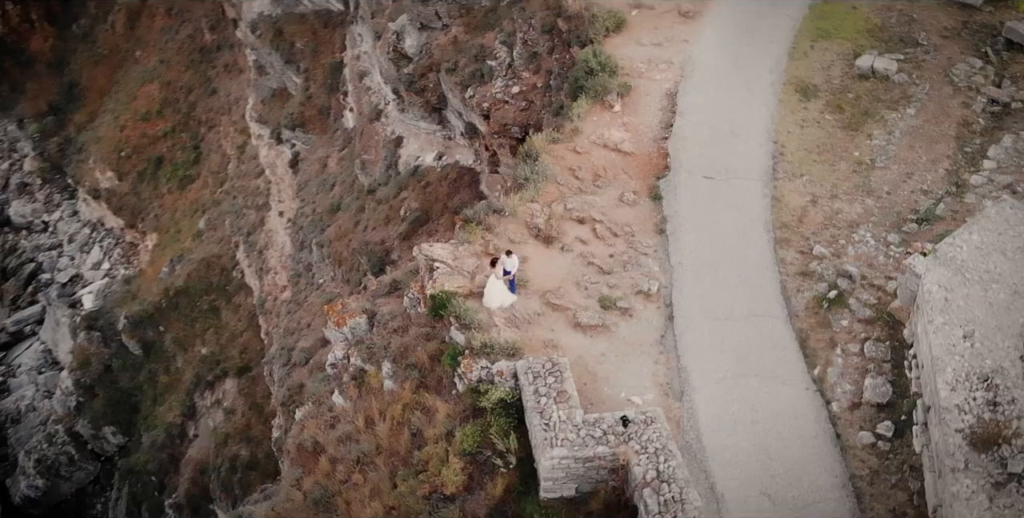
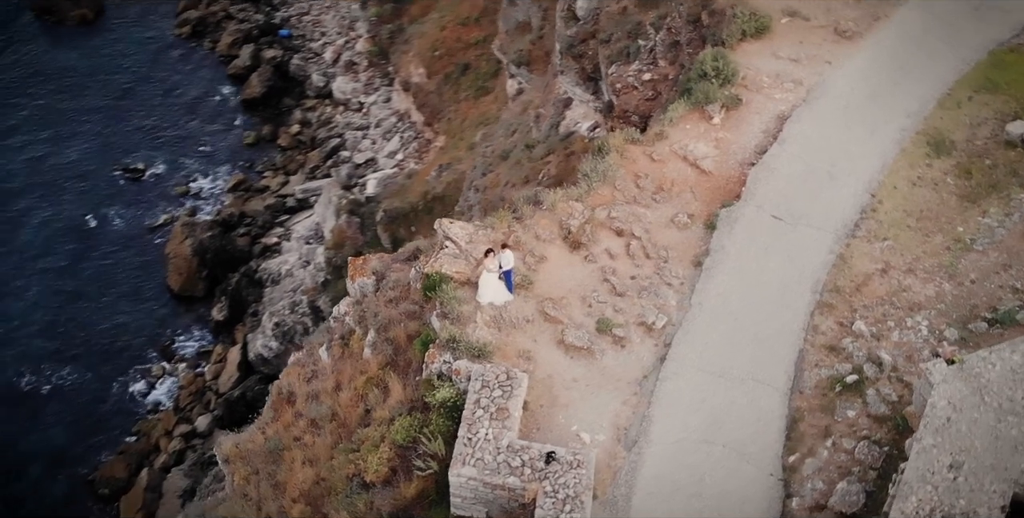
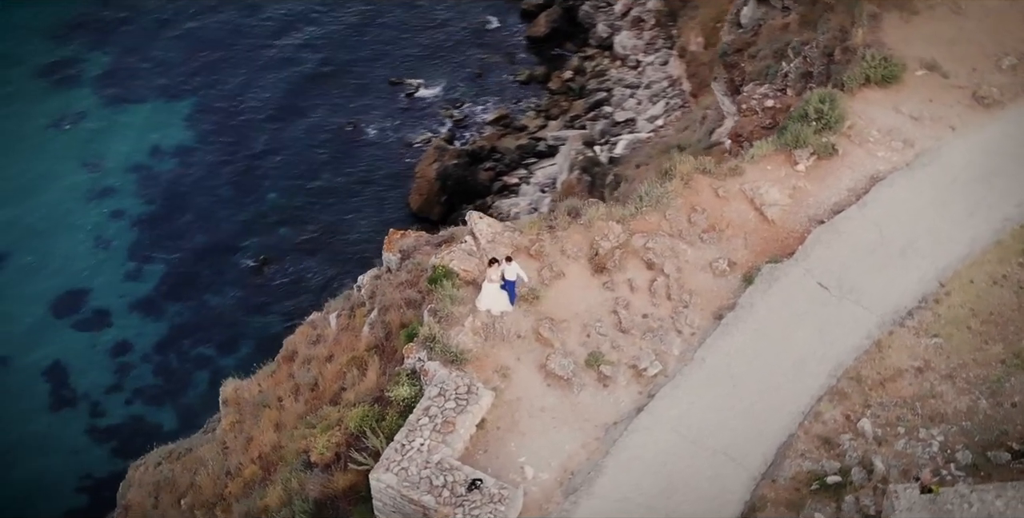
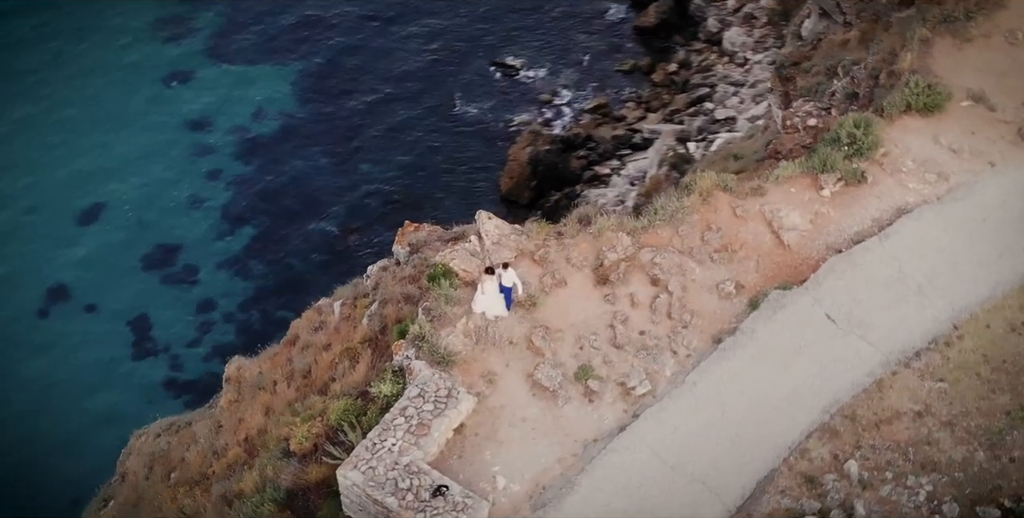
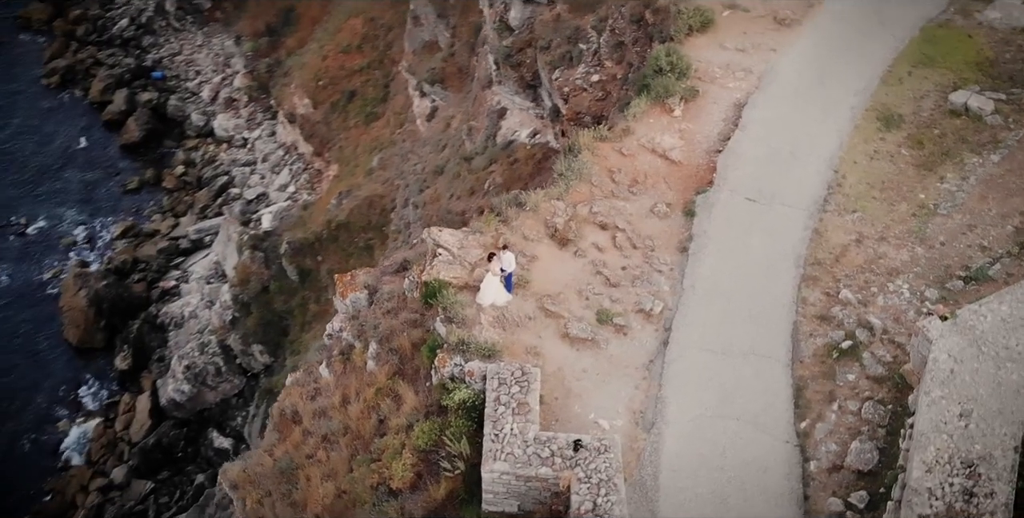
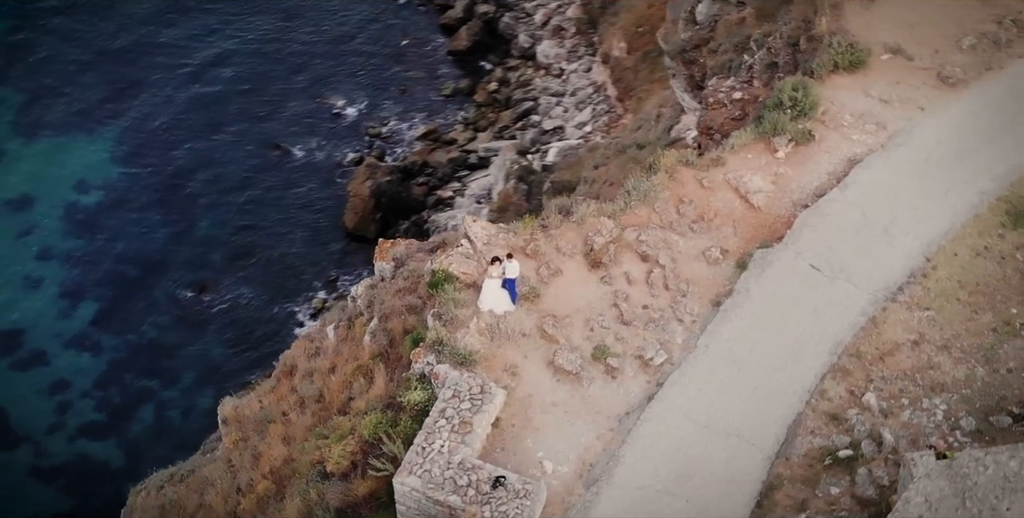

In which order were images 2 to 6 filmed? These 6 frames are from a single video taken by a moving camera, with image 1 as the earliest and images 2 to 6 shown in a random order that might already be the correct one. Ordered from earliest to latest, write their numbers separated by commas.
5, 2, 6, 3, 4
